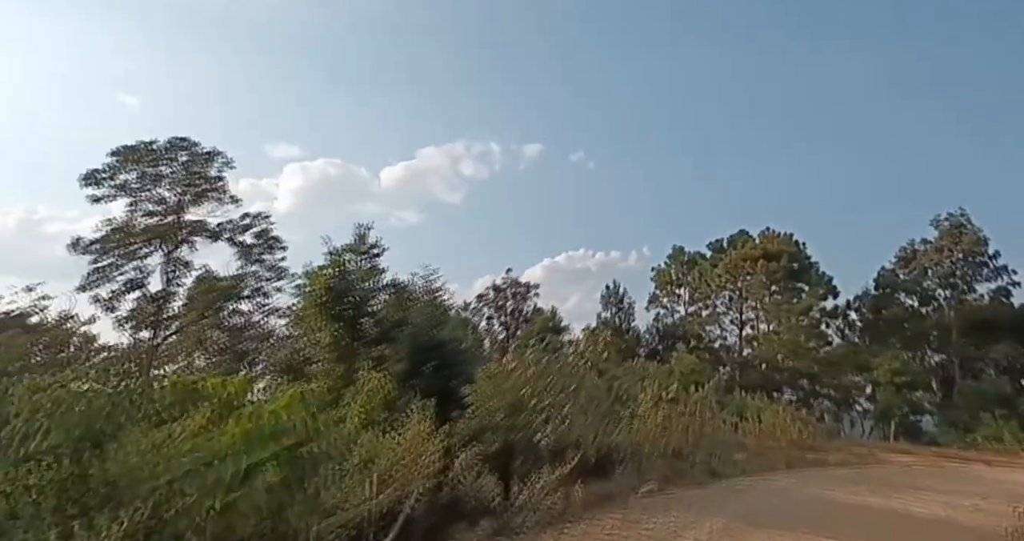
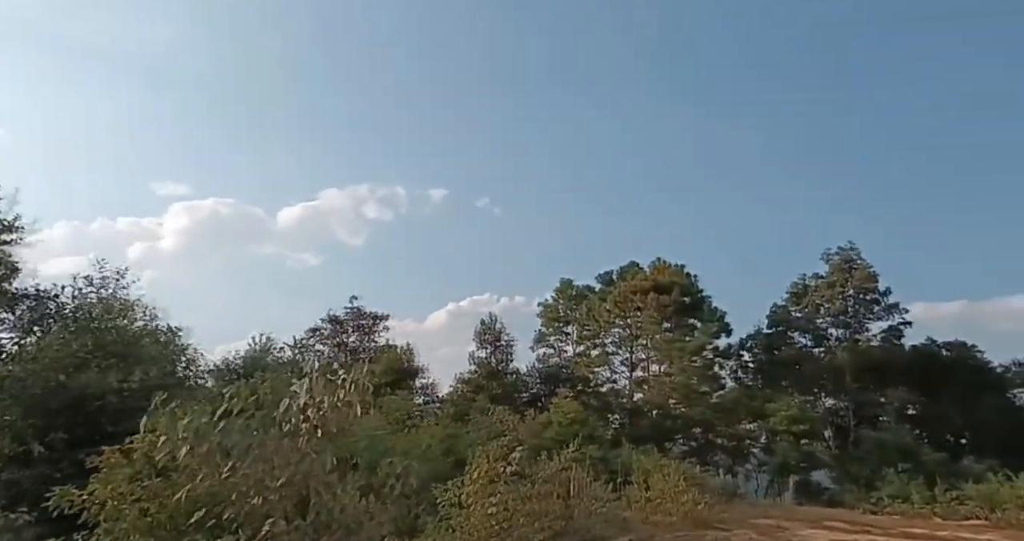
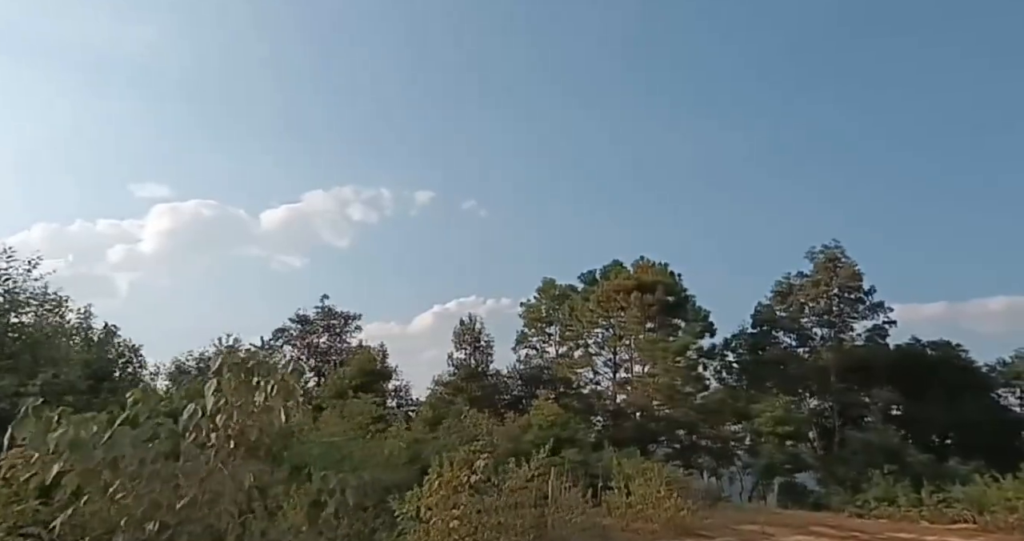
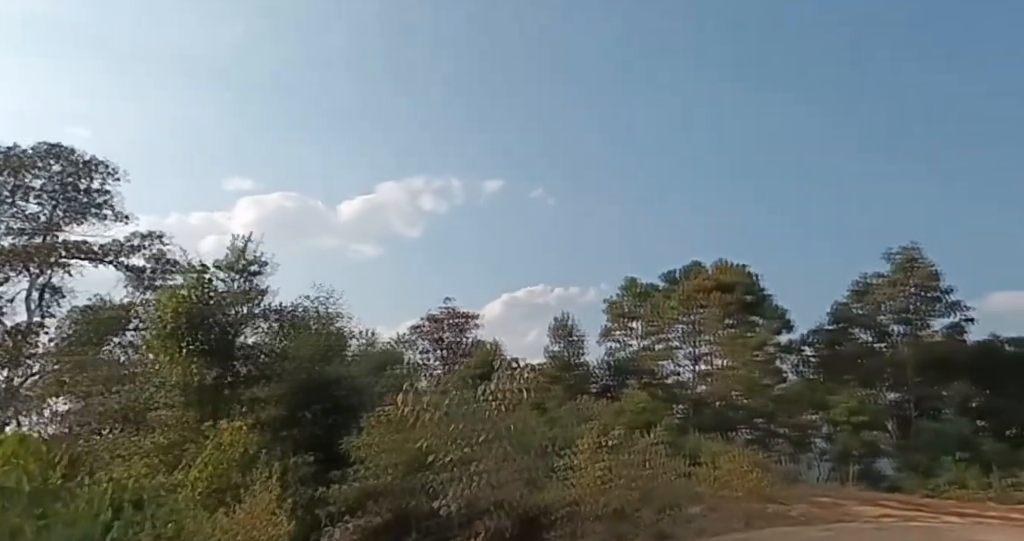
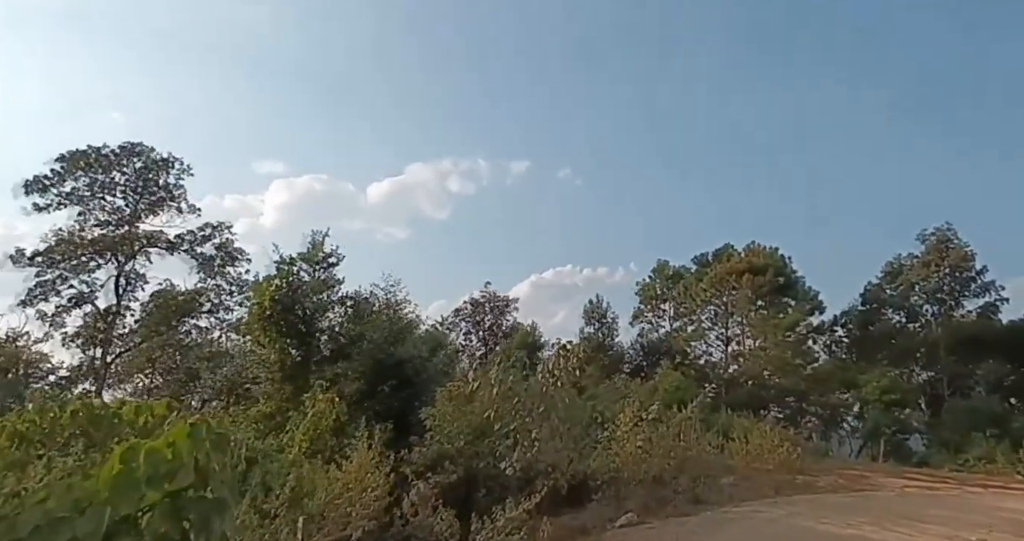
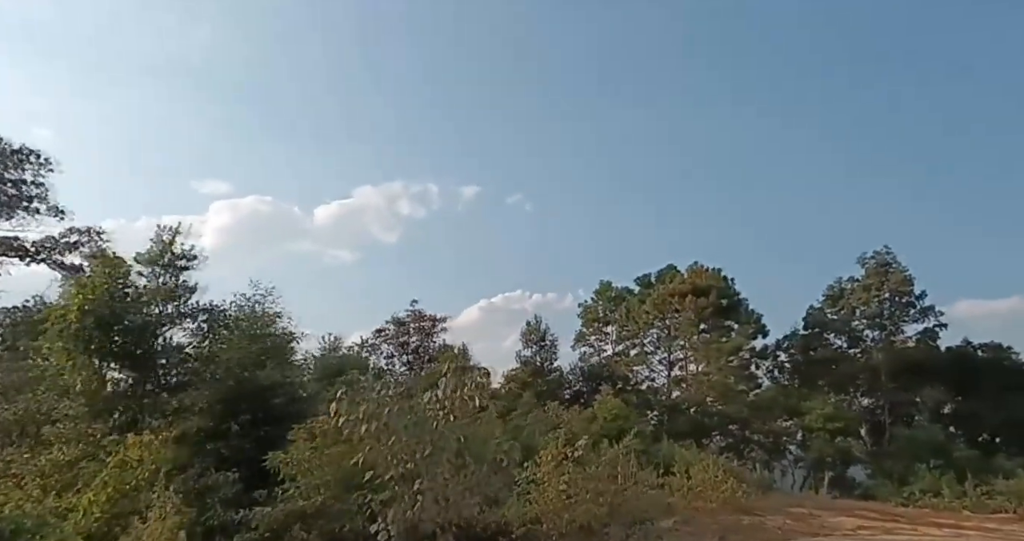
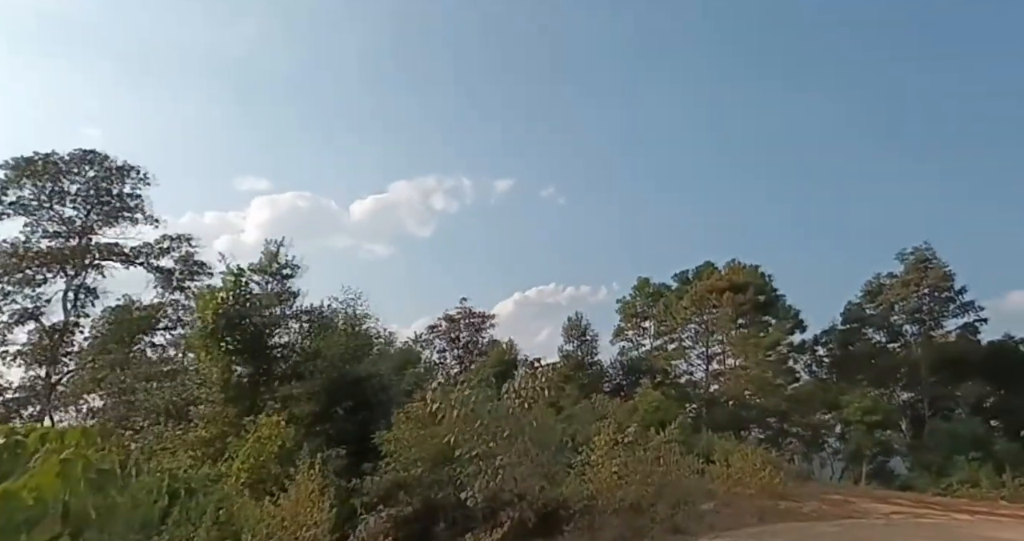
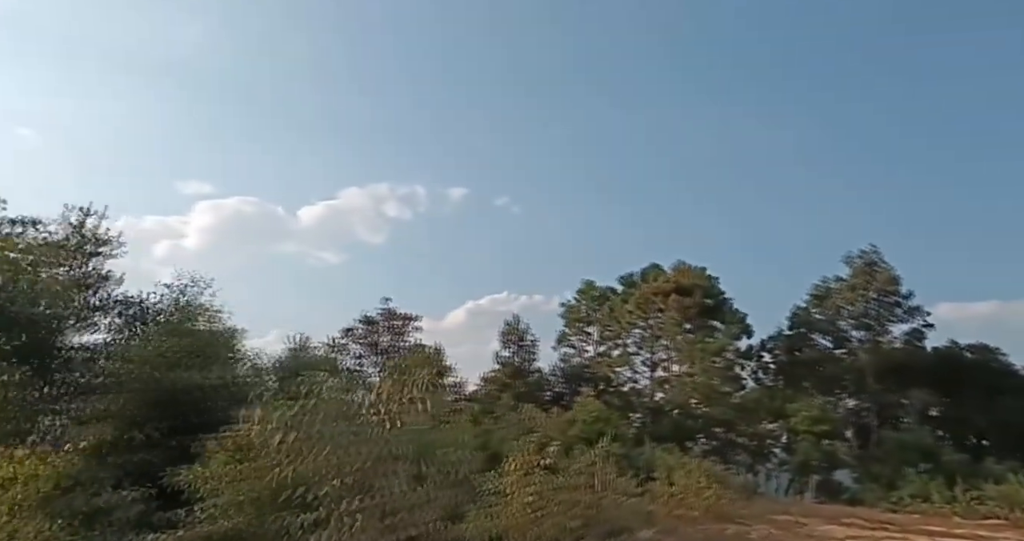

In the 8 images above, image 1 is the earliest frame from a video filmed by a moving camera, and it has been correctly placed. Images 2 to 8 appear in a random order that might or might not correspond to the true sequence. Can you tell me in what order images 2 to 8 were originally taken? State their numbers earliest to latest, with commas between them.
5, 7, 4, 6, 8, 2, 3
